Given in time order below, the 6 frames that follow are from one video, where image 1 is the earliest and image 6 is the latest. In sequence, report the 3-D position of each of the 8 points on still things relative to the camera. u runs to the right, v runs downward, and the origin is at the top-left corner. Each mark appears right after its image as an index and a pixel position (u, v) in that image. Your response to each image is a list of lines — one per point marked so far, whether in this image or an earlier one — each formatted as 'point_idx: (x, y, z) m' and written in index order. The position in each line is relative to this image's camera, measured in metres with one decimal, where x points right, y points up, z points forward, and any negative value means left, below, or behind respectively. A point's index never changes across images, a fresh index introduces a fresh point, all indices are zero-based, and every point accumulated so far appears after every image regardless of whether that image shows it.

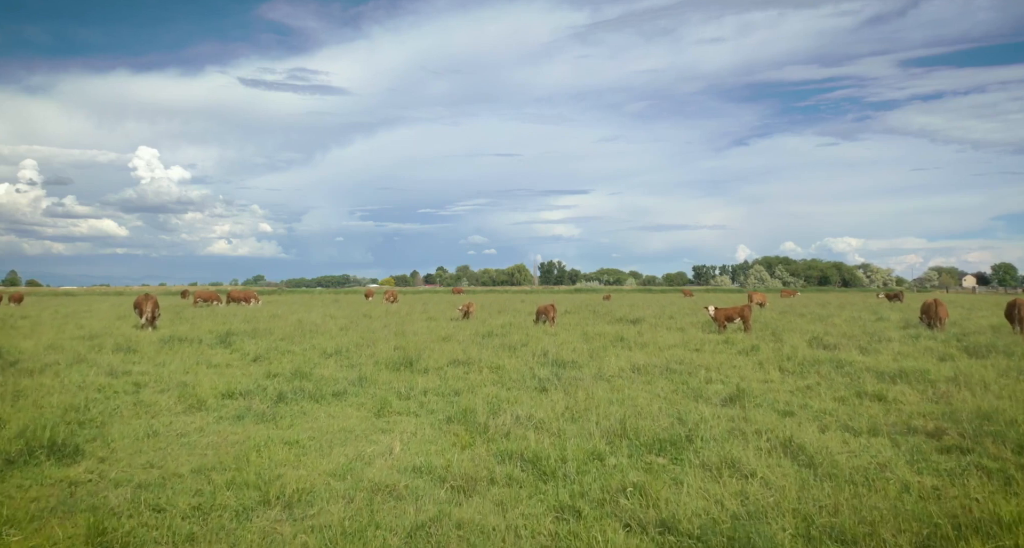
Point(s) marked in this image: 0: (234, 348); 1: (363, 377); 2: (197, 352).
0: (-5.4, -1.4, +14.9) m
1: (-2.0, -1.4, +10.3) m
2: (-5.7, -1.4, +14.0) m
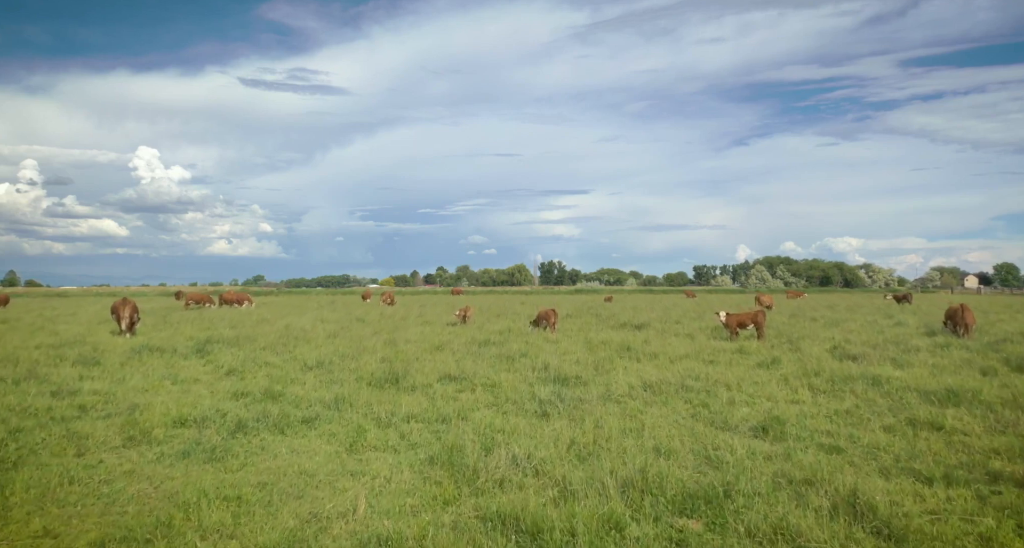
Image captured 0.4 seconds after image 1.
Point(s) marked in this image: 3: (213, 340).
0: (-5.4, -1.5, +13.7) m
1: (-2.0, -1.4, +9.1) m
2: (-5.8, -1.5, +12.8) m
3: (-6.8, -1.5, +17.5) m
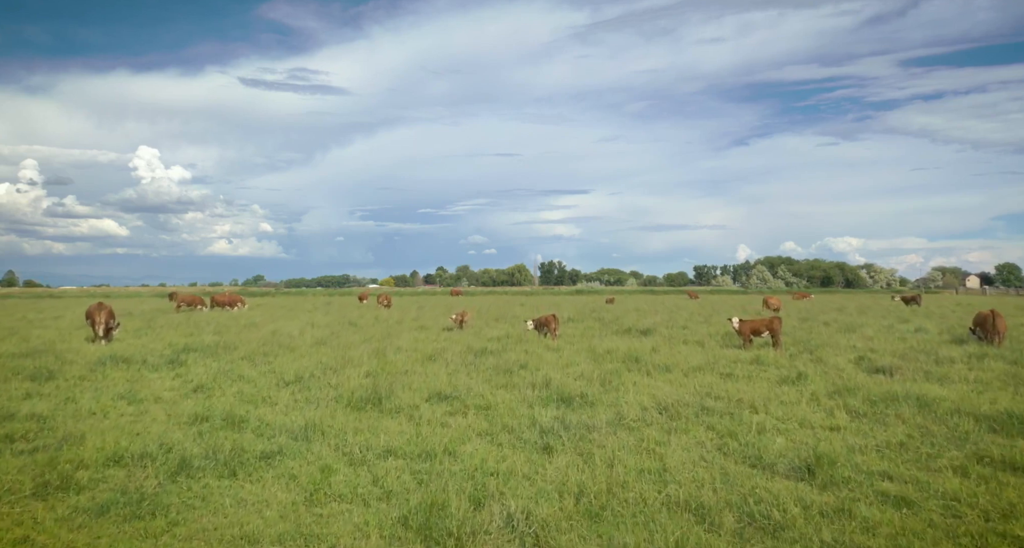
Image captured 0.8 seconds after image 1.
0: (-5.4, -1.6, +12.6) m
1: (-2.1, -1.5, +8.0) m
2: (-5.8, -1.6, +11.7) m
3: (-6.8, -1.6, +16.4) m
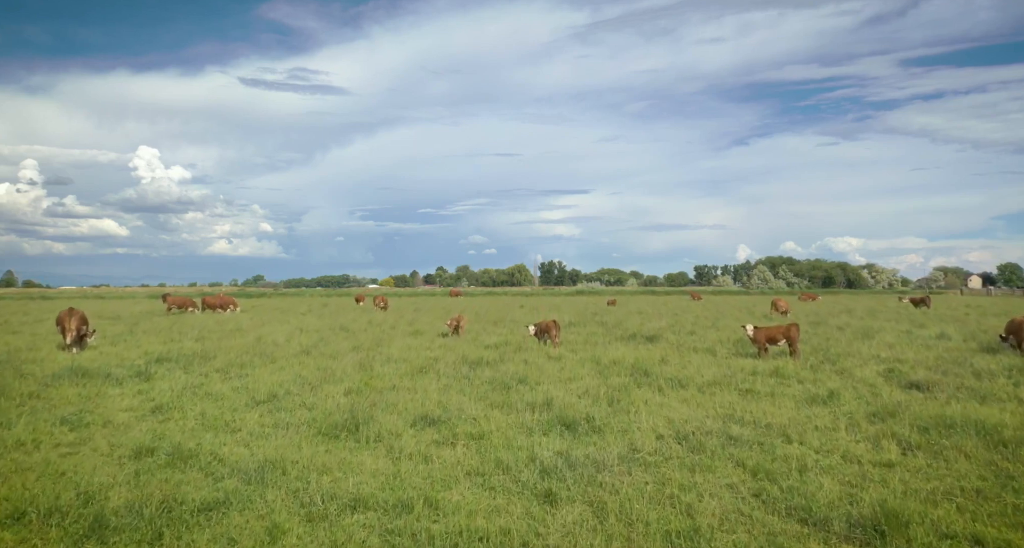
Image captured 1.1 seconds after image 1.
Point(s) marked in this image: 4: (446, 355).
0: (-5.5, -1.7, +11.5) m
1: (-2.1, -1.6, +6.8) m
2: (-5.8, -1.7, +10.6) m
3: (-6.9, -1.7, +15.2) m
4: (-1.4, -1.7, +16.1) m
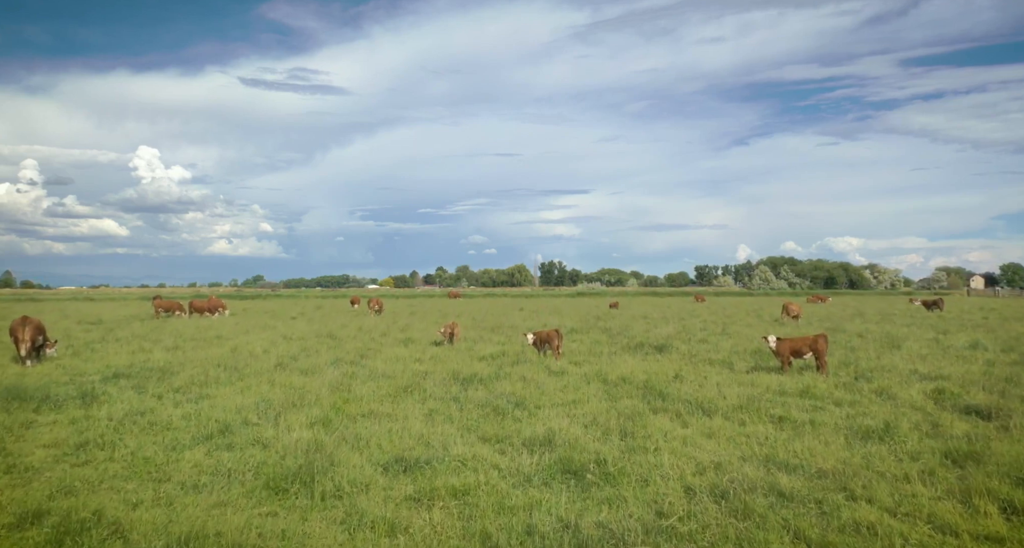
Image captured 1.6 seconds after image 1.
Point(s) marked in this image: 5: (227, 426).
0: (-5.5, -1.8, +9.9) m
1: (-2.2, -1.7, +5.3) m
2: (-5.9, -1.8, +9.0) m
3: (-6.9, -1.8, +13.7) m
4: (-1.4, -1.8, +14.6) m
5: (-3.2, -1.7, +8.6) m
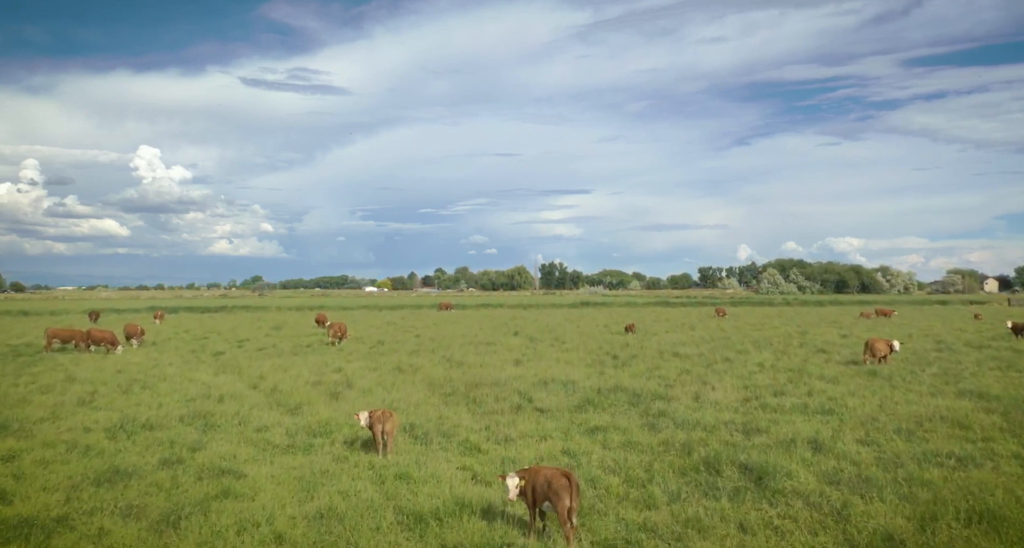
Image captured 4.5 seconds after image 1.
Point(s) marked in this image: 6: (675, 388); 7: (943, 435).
0: (-5.9, -2.6, +1.0) m
1: (-2.6, -2.6, -3.7) m
2: (-6.3, -2.6, +0.1) m
3: (-7.3, -2.7, +4.7) m
4: (-1.8, -2.7, +5.6) m
5: (-3.6, -2.6, -0.4) m
6: (+4.2, -2.8, +19.4) m
7: (+7.4, -2.8, +13.2) m
